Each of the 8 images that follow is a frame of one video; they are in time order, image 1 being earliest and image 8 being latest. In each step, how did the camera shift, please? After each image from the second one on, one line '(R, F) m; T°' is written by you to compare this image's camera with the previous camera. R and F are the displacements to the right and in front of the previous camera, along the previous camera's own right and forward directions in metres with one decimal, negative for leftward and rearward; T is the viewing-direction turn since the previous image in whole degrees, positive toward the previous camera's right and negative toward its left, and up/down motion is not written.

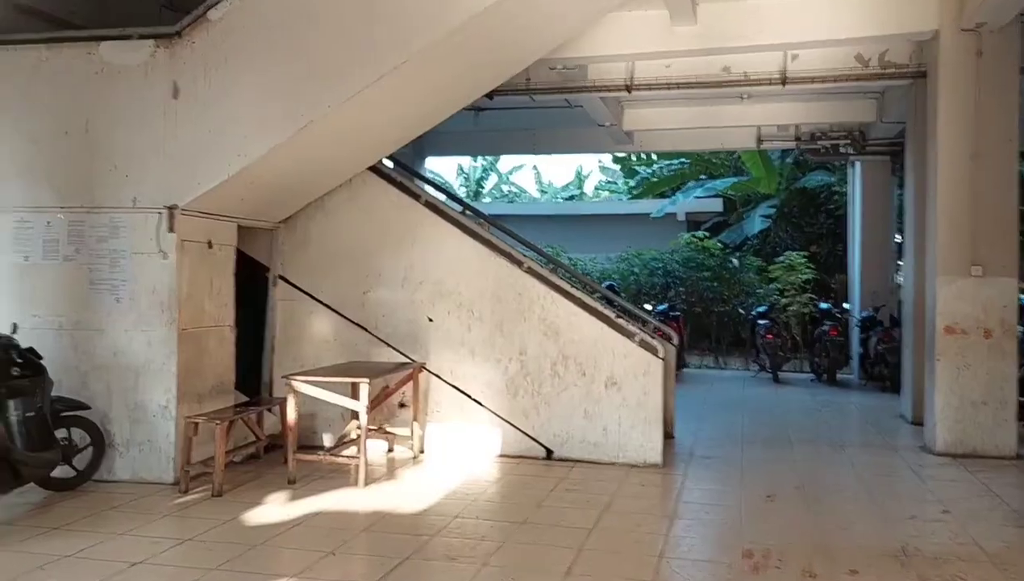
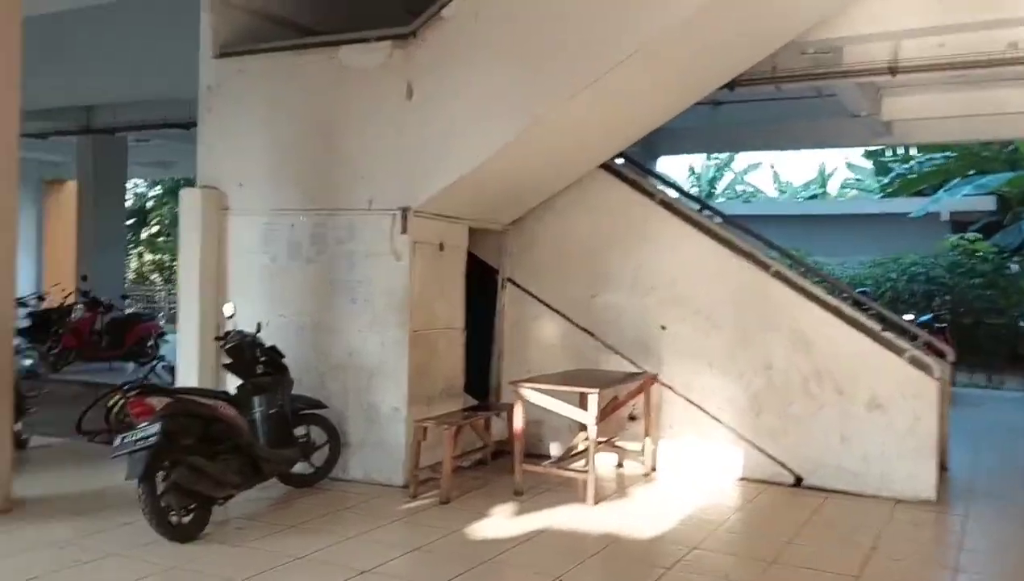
(-0.1, +0.3) m; -14°
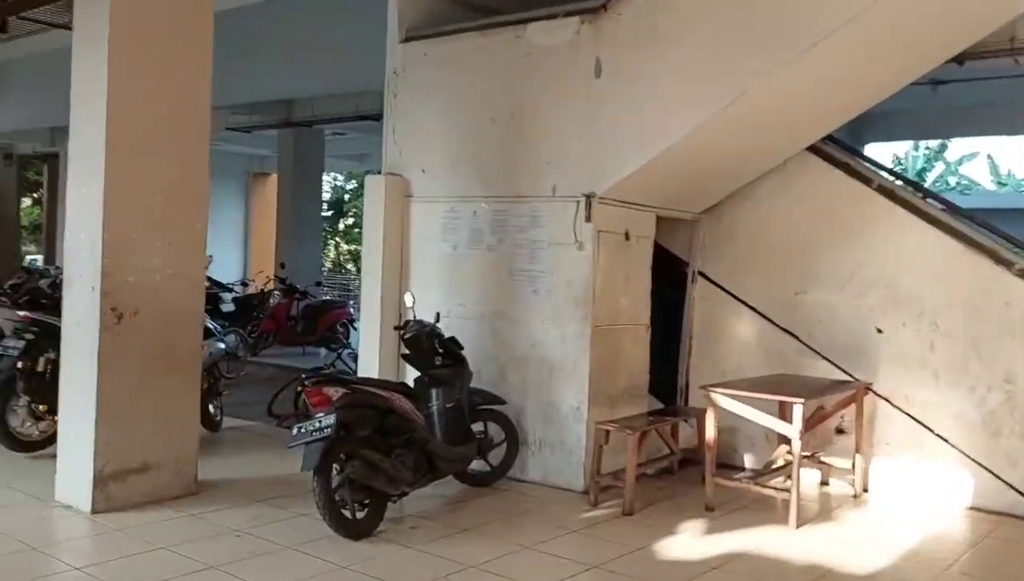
(0.0, +0.3) m; -11°
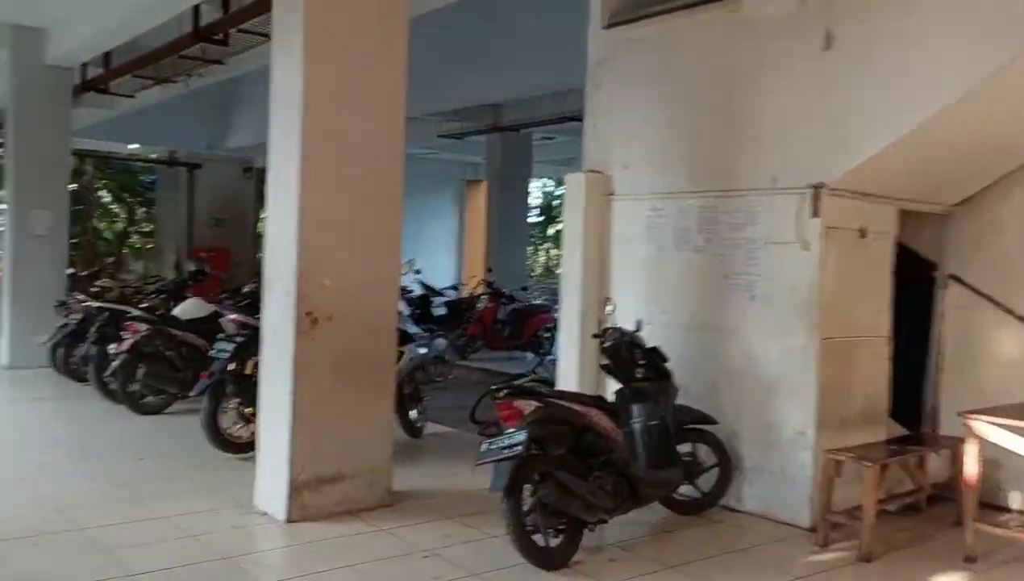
(0.0, +0.3) m; -13°
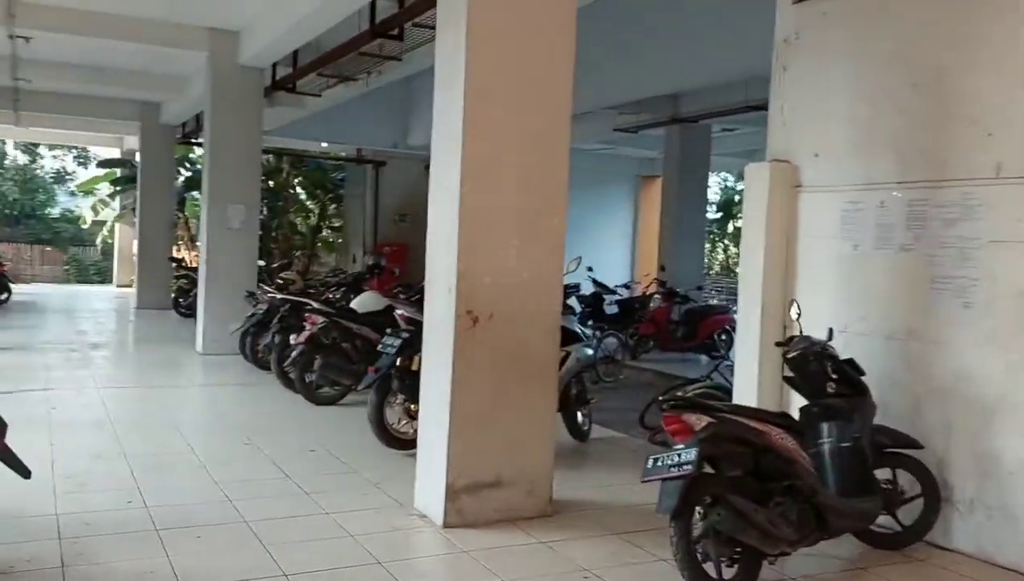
(0.0, +0.2) m; -11°
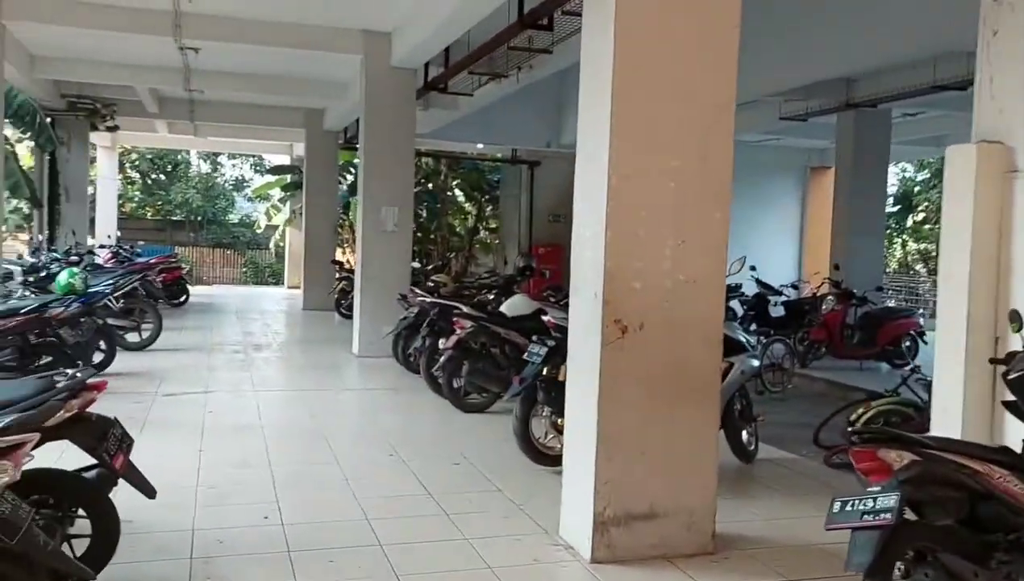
(0.0, +0.4) m; -10°
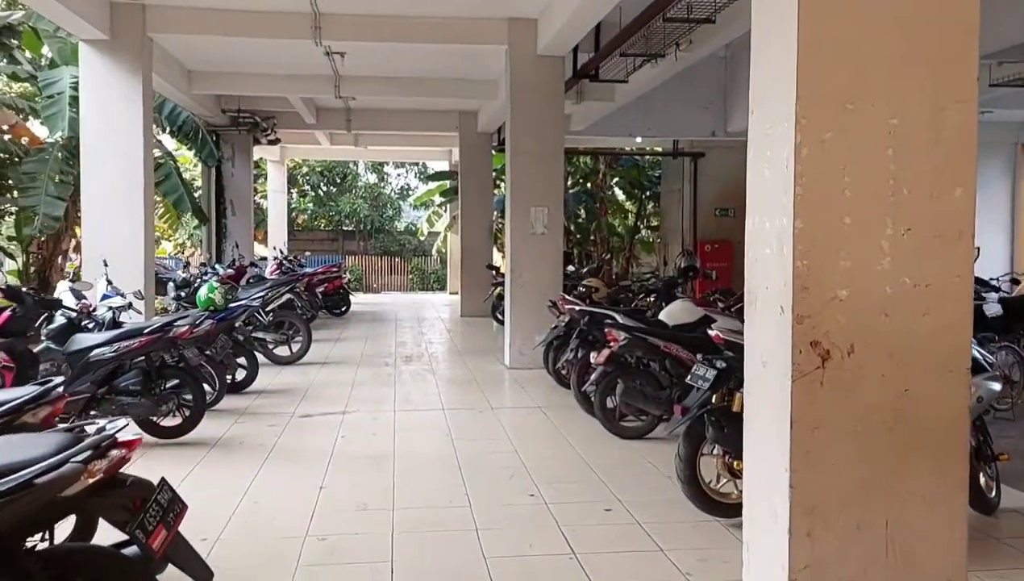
(0.0, +0.8) m; -11°
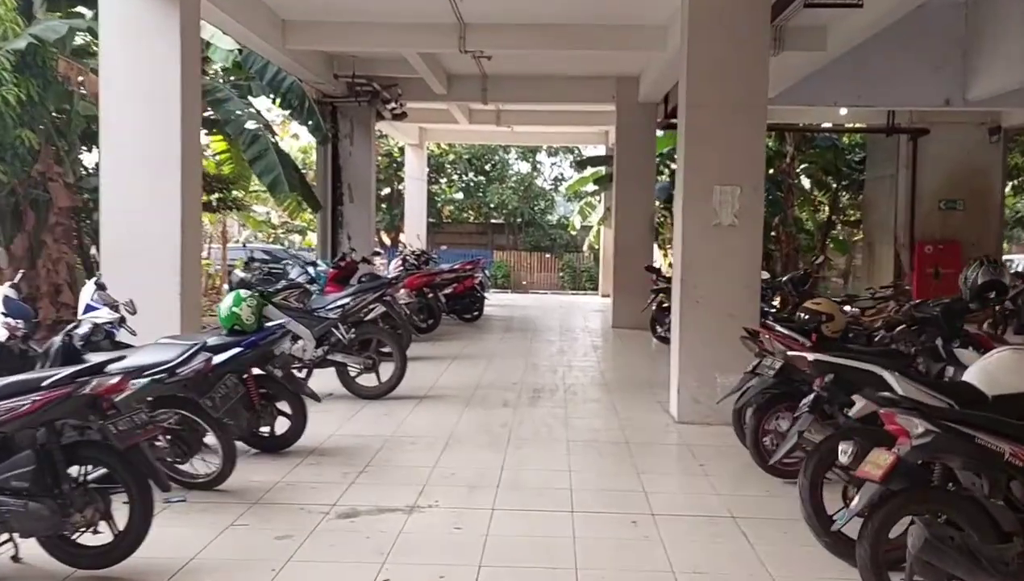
(-0.1, +2.4) m; -10°
